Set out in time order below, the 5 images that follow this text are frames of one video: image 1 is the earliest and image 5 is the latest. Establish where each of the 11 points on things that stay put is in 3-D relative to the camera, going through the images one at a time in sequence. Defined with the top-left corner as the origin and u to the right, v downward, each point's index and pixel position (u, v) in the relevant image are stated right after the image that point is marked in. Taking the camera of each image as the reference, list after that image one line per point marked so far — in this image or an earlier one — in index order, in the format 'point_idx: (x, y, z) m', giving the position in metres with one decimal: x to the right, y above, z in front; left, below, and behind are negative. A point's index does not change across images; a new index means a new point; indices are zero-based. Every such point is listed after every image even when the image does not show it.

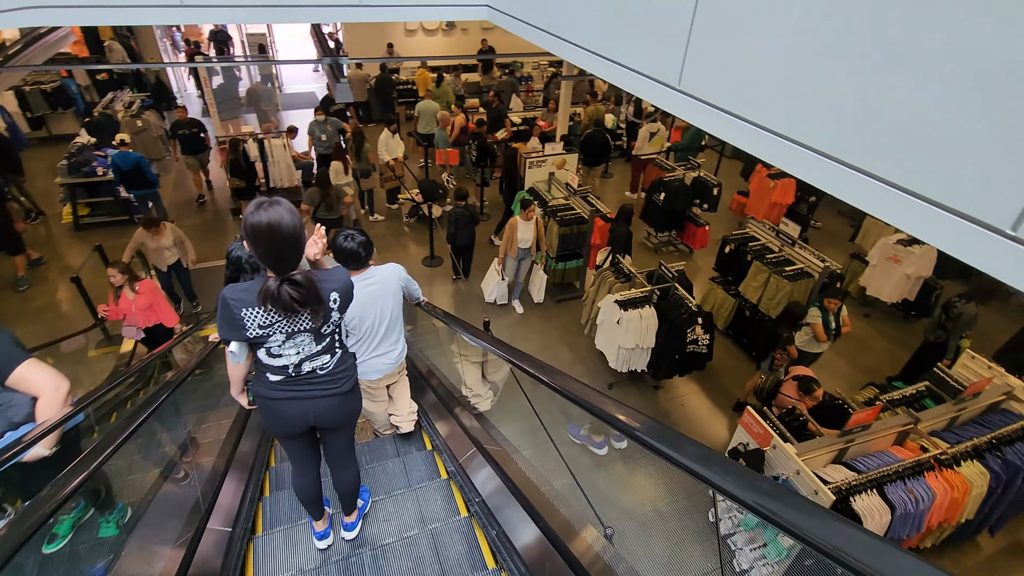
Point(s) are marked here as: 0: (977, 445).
0: (+3.5, -1.2, +4.0) m
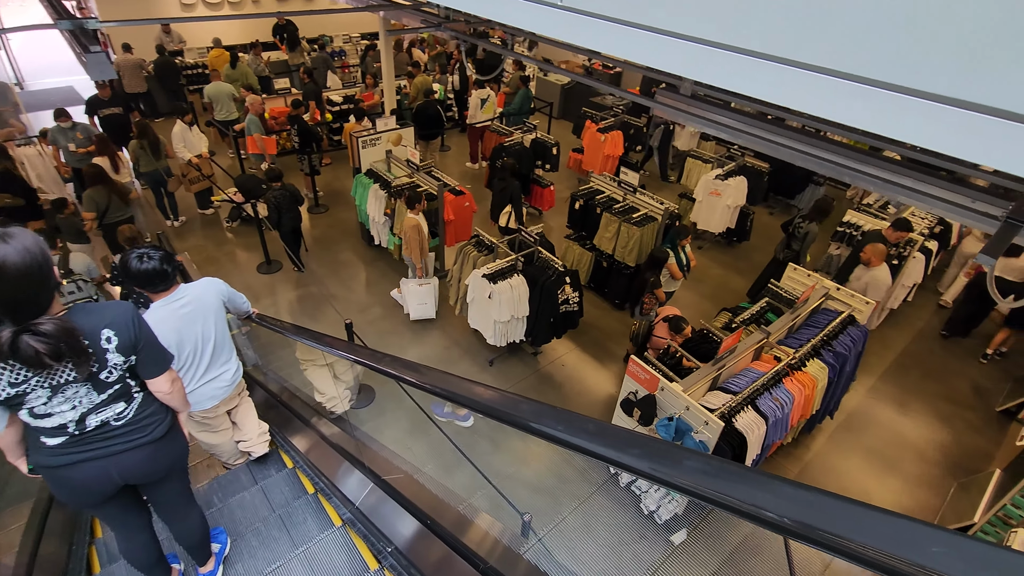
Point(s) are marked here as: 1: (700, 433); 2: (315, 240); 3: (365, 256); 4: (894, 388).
0: (+2.6, -0.5, +4.5) m
1: (+1.3, -1.0, +3.6) m
2: (-2.9, +0.7, +7.8) m
3: (-2.1, +0.4, +7.5) m
4: (+4.3, -1.1, +5.9) m
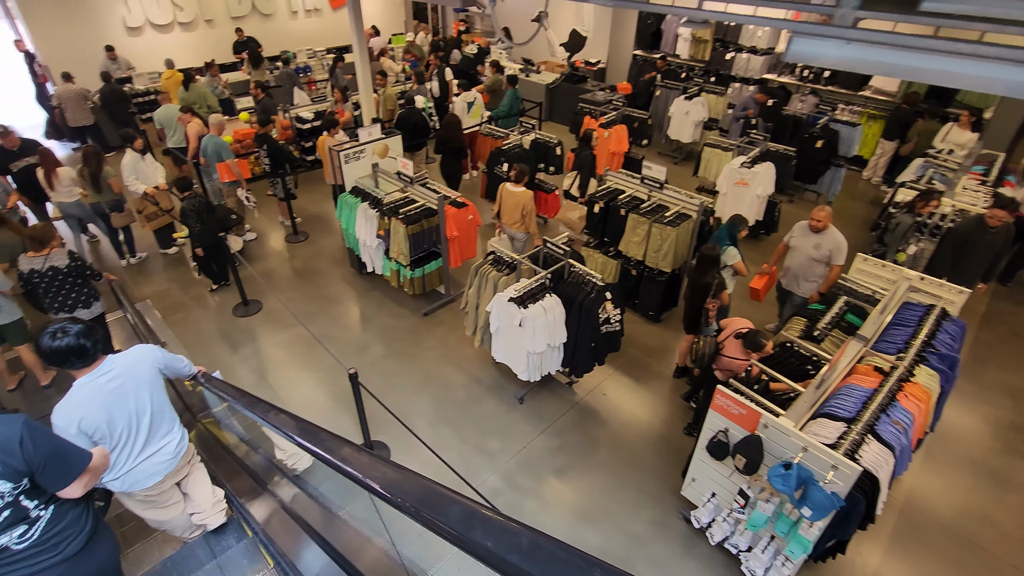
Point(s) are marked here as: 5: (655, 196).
0: (+2.9, -0.4, +3.8) m
1: (+1.7, -1.0, +2.9) m
2: (-2.8, +0.2, +6.8) m
3: (-1.9, 0.0, +6.6) m
4: (+4.6, -1.0, +5.2) m
5: (+1.5, +1.0, +5.7) m
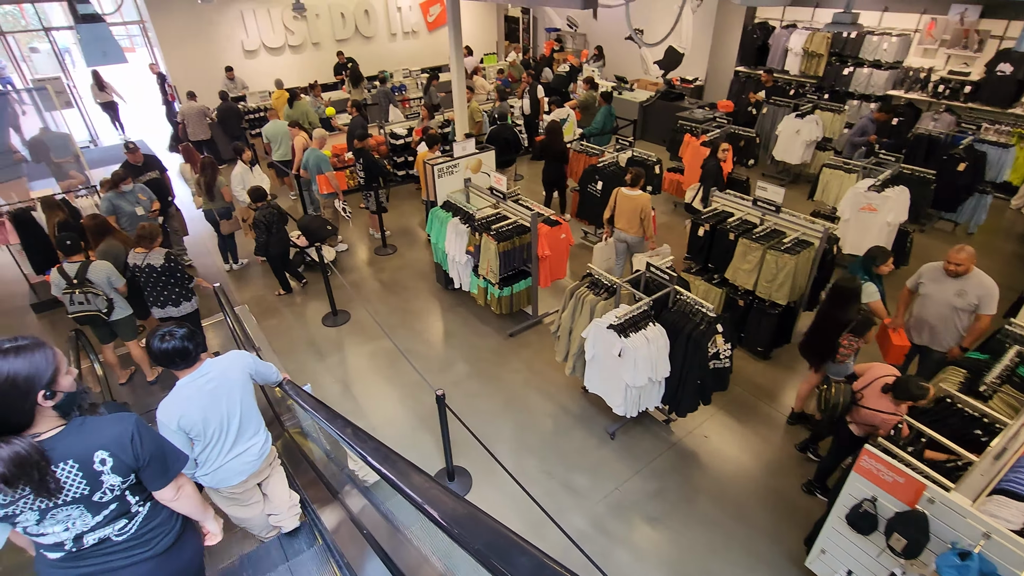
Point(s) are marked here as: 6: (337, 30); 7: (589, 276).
0: (+3.5, -0.7, +3.0) m
1: (+2.2, -1.3, +2.3) m
2: (-1.7, 0.0, +6.9) m
3: (-0.9, -0.2, +6.5) m
4: (+5.4, -1.4, +4.2) m
5: (+2.5, +0.7, +5.2) m
6: (-4.1, +6.0, +12.3) m
7: (+0.6, +0.1, +4.5) m
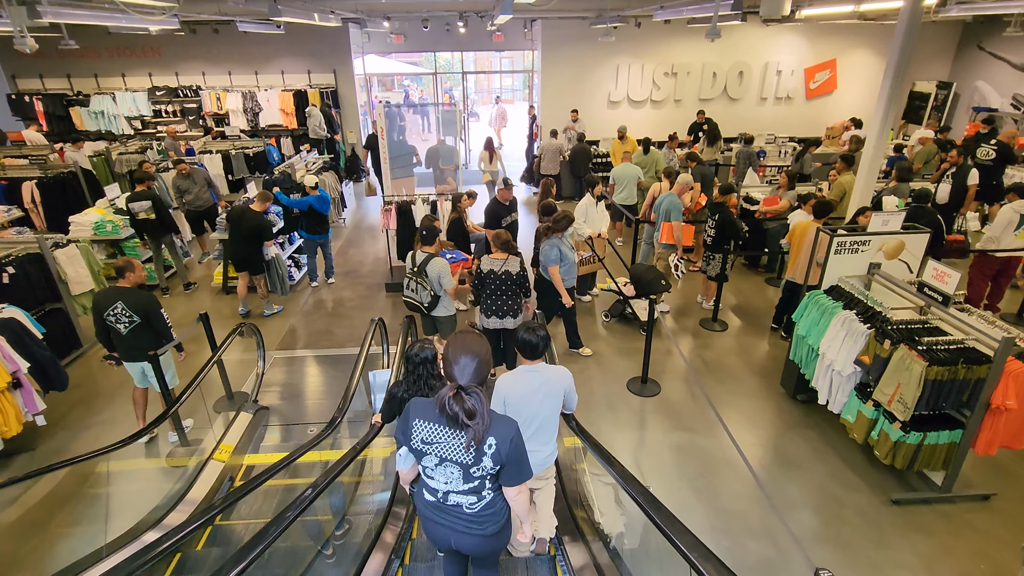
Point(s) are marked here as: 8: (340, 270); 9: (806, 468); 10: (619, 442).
0: (+4.5, -2.1, -0.3) m
1: (+2.8, -2.1, -0.3) m
2: (+2.1, -0.8, +5.6) m
3: (+2.5, -1.2, +4.9) m
4: (+6.3, -3.4, -0.2) m
5: (+5.0, -0.9, +2.1) m
6: (+4.3, +4.5, +11.8) m
7: (+2.9, -0.9, +2.4) m
8: (-2.7, +0.3, +8.3) m
9: (+2.4, -1.5, +4.2) m
10: (+0.9, -1.3, +4.6) m
